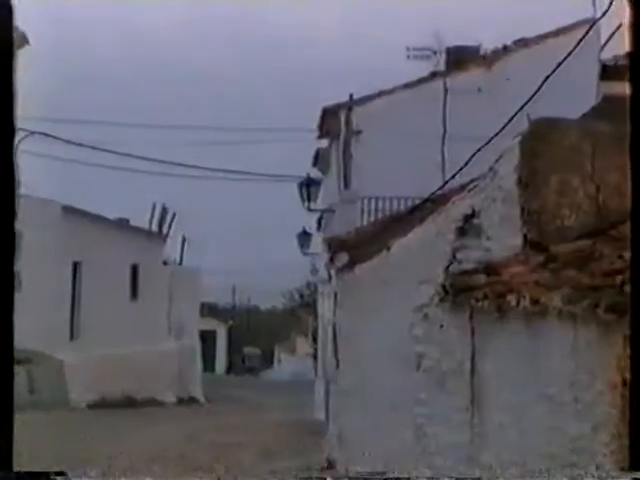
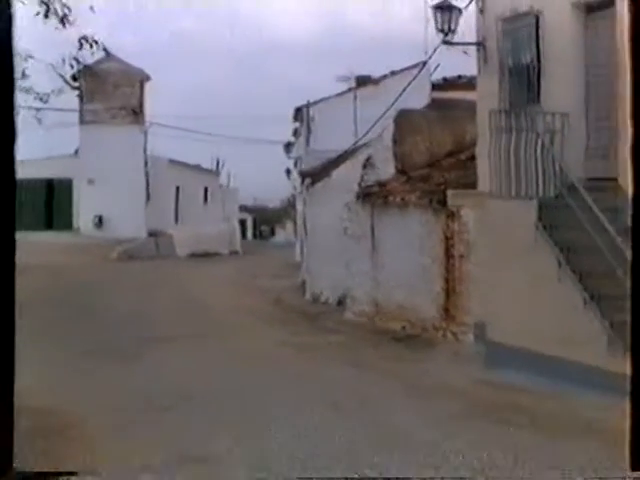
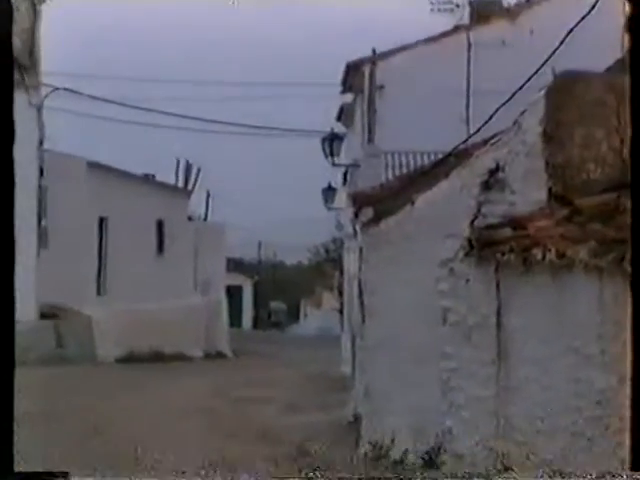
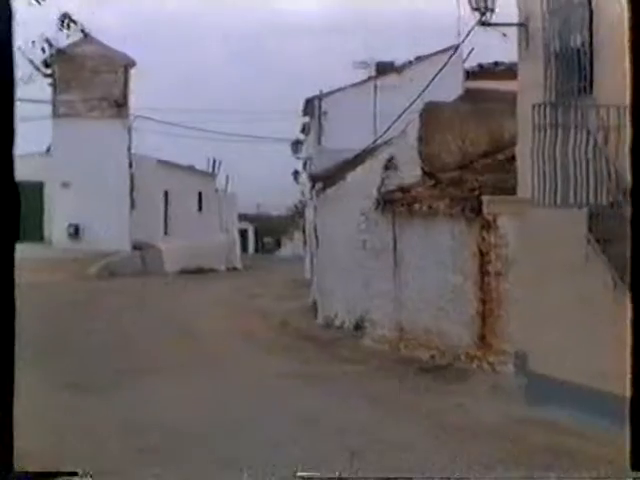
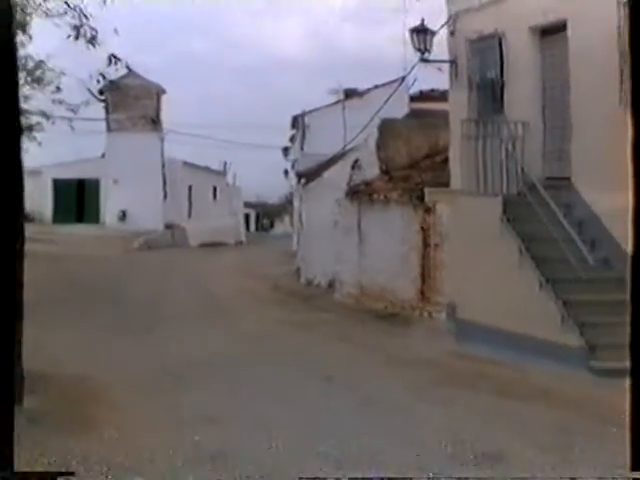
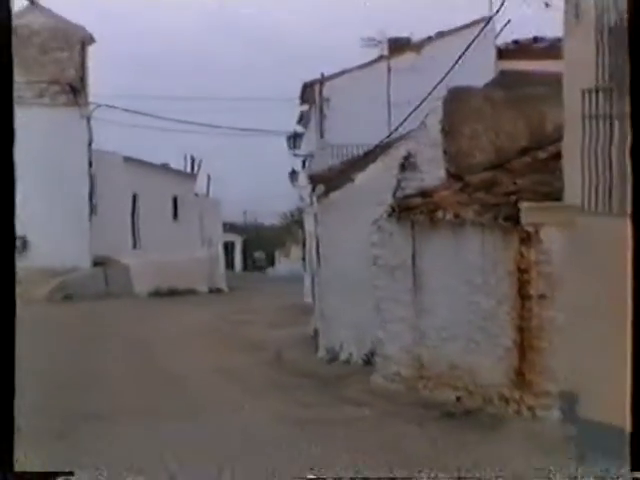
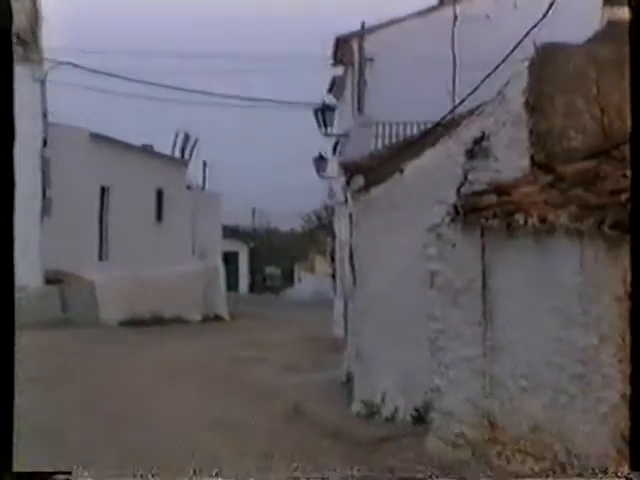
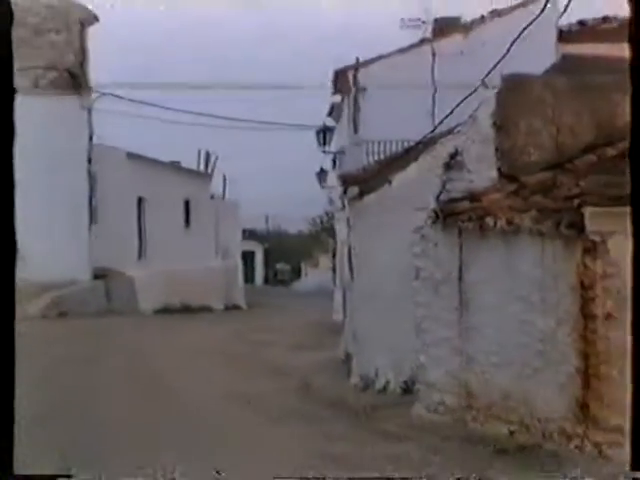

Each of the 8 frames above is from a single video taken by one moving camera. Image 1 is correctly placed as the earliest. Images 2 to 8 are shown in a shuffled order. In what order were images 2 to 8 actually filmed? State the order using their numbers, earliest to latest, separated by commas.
3, 7, 8, 6, 4, 2, 5
